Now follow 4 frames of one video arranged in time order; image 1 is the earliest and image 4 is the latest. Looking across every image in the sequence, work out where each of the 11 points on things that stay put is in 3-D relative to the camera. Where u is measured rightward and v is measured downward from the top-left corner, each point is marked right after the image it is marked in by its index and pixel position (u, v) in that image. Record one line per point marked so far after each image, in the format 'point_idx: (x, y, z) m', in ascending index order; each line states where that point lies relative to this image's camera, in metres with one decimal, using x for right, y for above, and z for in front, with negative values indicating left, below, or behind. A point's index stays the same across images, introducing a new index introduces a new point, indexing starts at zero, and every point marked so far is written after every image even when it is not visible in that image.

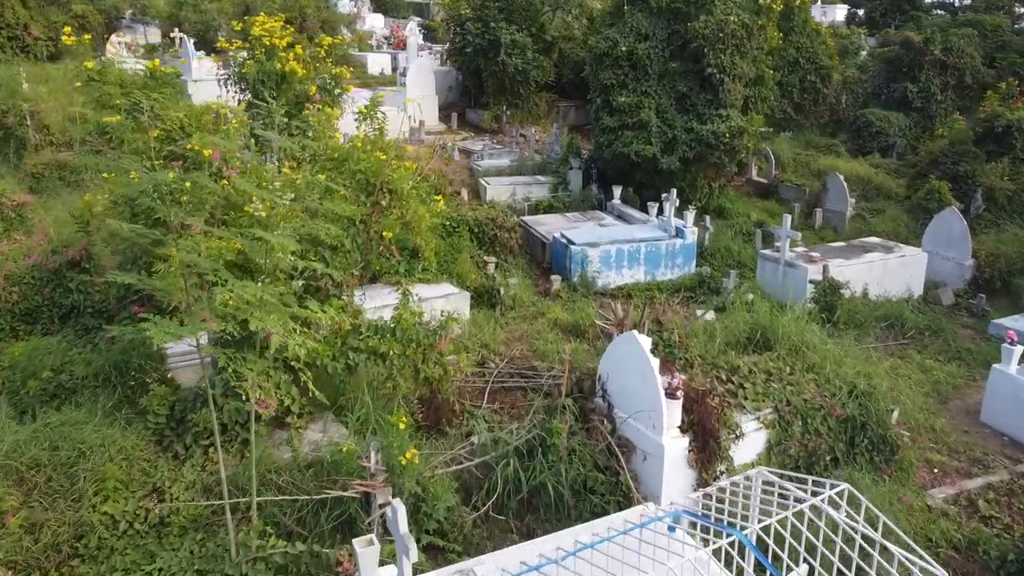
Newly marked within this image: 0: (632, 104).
0: (+1.3, +2.0, +12.3) m
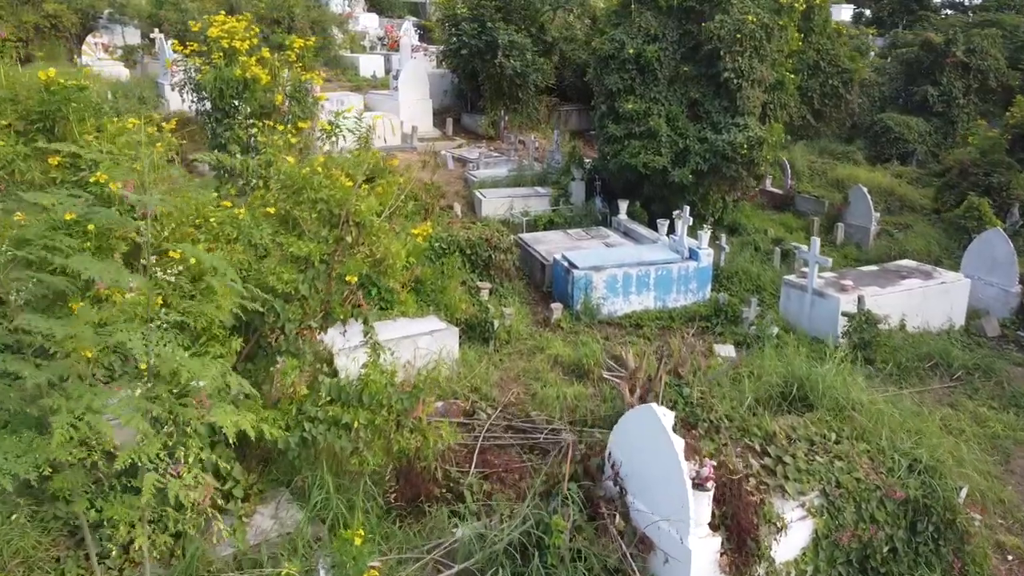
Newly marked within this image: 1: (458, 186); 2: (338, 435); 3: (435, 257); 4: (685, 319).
0: (+1.2, +1.7, +11.3) m
1: (-0.6, +1.2, +13.5) m
2: (-0.7, -0.6, +4.8) m
3: (-0.6, +0.3, +9.4) m
4: (+1.4, -0.3, +9.4) m
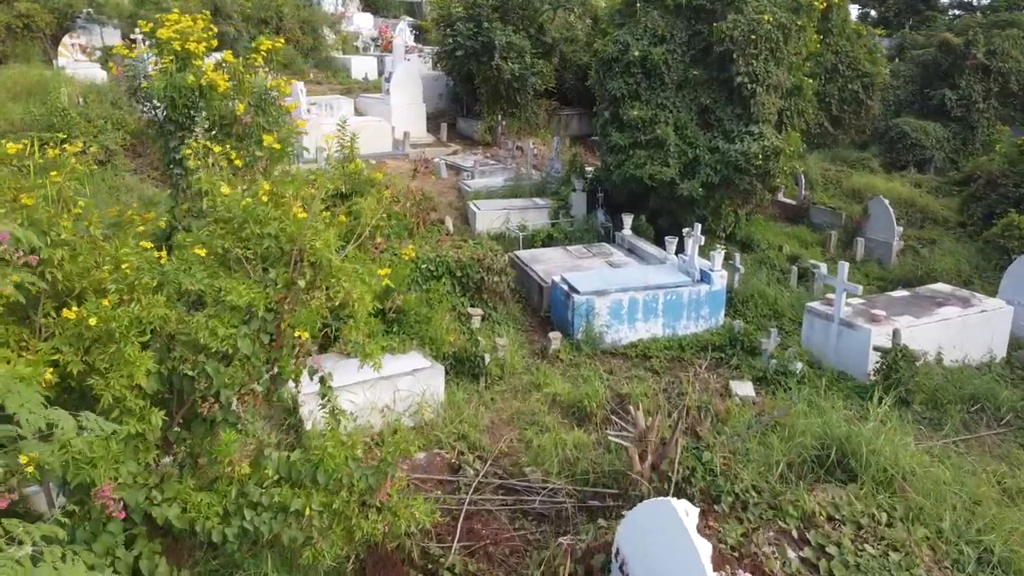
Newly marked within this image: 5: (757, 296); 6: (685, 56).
0: (+1.2, +1.5, +10.4) m
1: (-0.7, +1.0, +12.6) m
2: (-0.8, -0.8, +4.0) m
3: (-0.7, +0.1, +8.6) m
4: (+1.4, -0.5, +8.5) m
5: (+2.0, -0.1, +9.3) m
6: (+1.6, +2.1, +10.7) m
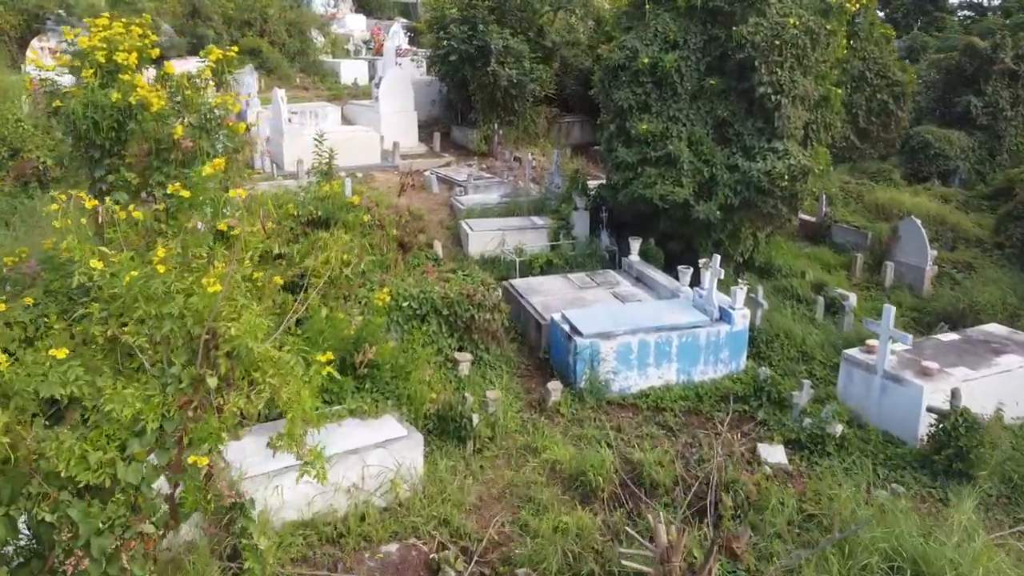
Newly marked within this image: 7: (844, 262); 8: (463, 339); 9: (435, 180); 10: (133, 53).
0: (+1.2, +1.3, +9.4) m
1: (-0.7, +0.7, +11.6) m
2: (-0.8, -1.1, +2.9) m
3: (-0.7, -0.2, +7.5) m
4: (+1.3, -0.7, +7.5) m
5: (+1.9, -0.3, +8.3) m
6: (+1.6, +1.9, +9.6) m
7: (+3.3, +0.2, +11.3) m
8: (-0.3, -0.3, +7.8) m
9: (-0.9, +1.2, +13.1) m
10: (-1.8, +1.1, +5.4) m
